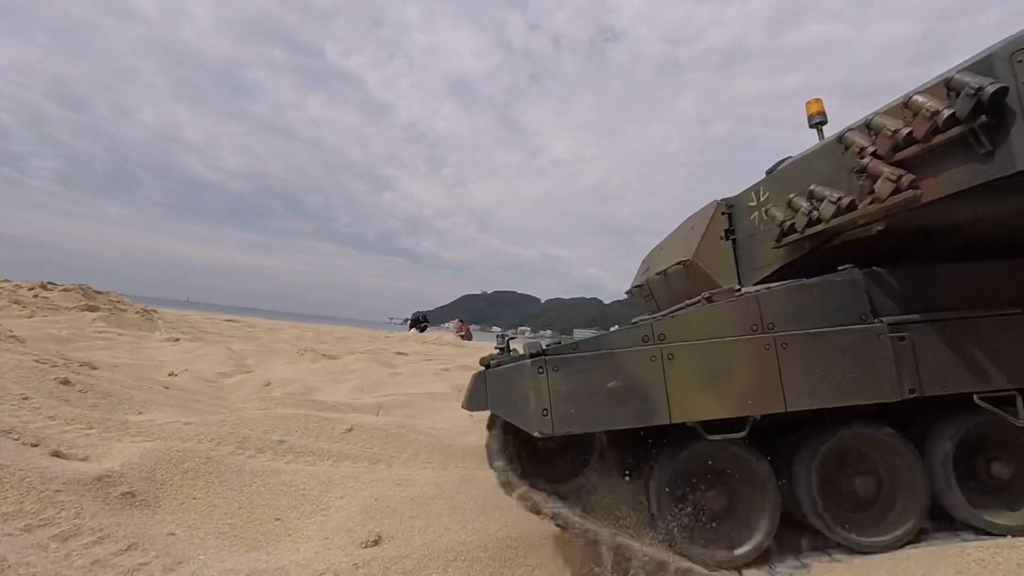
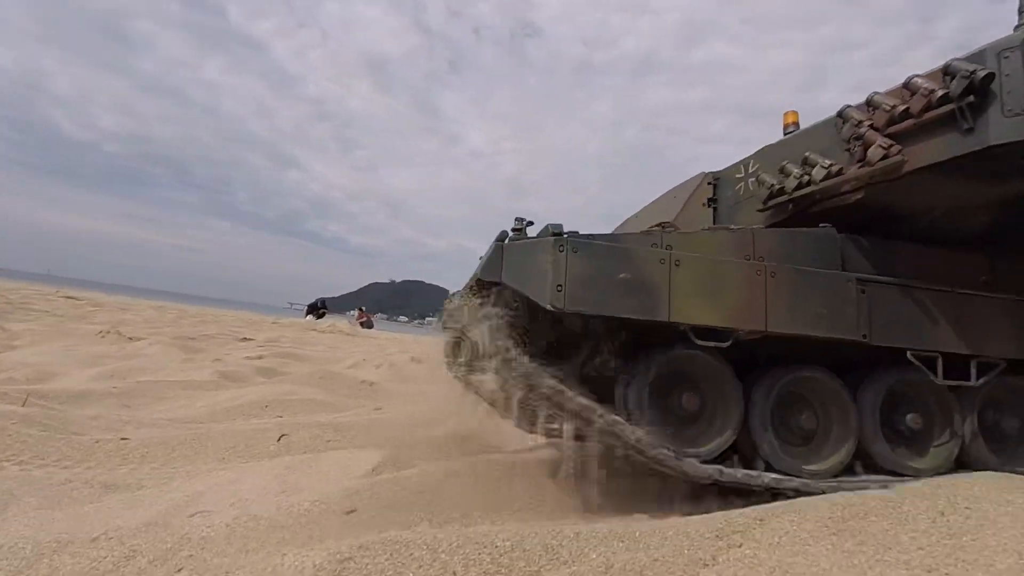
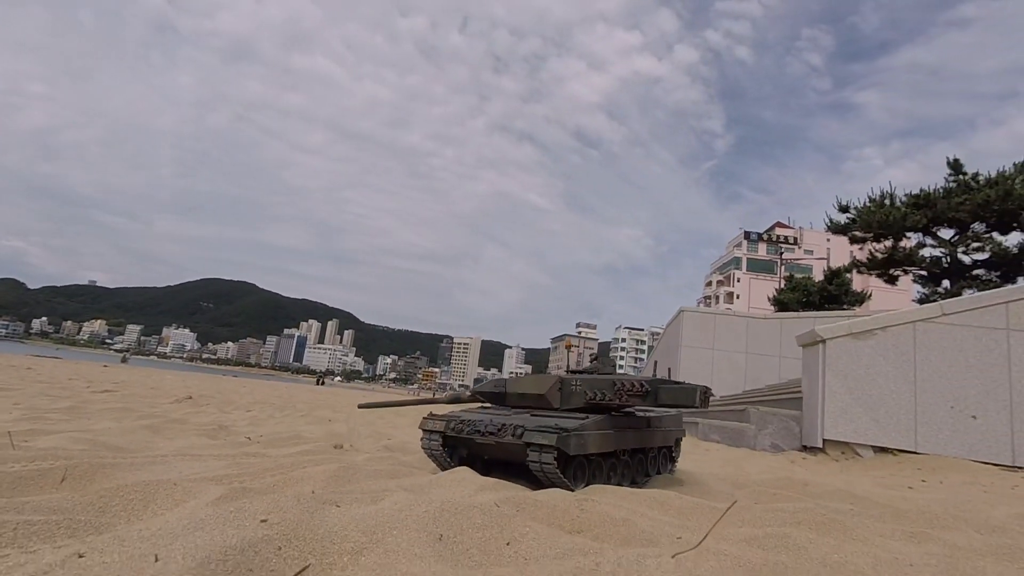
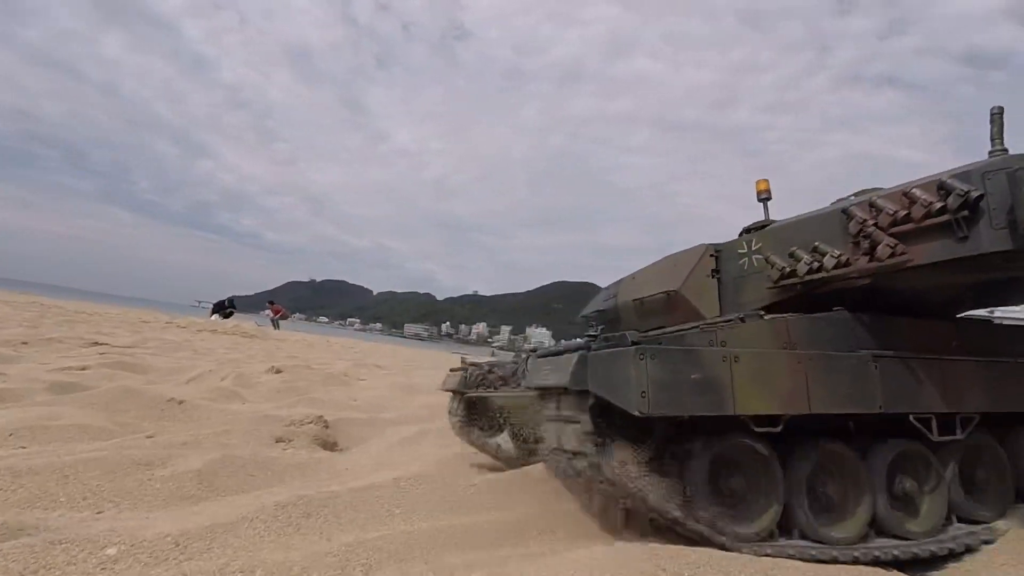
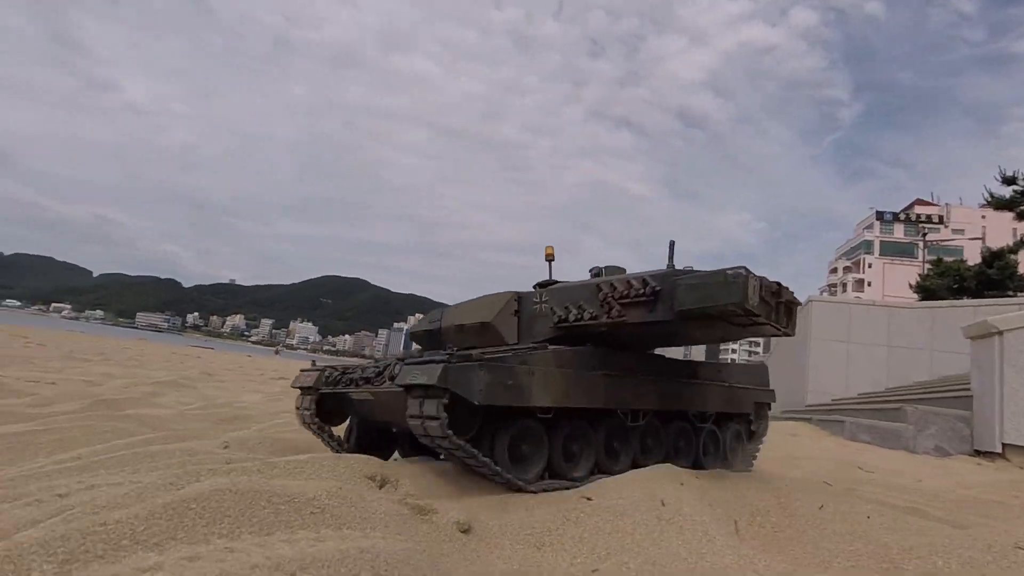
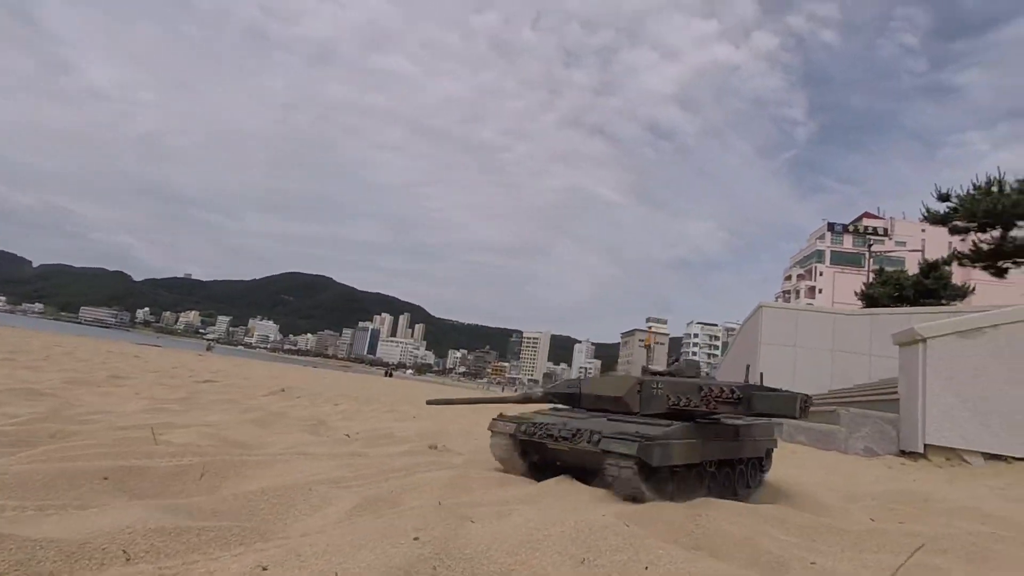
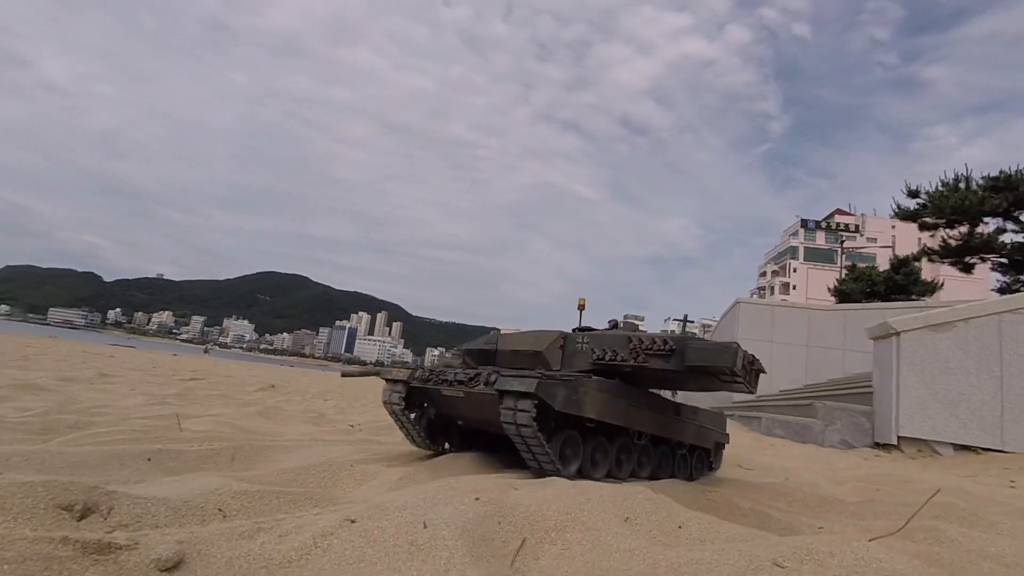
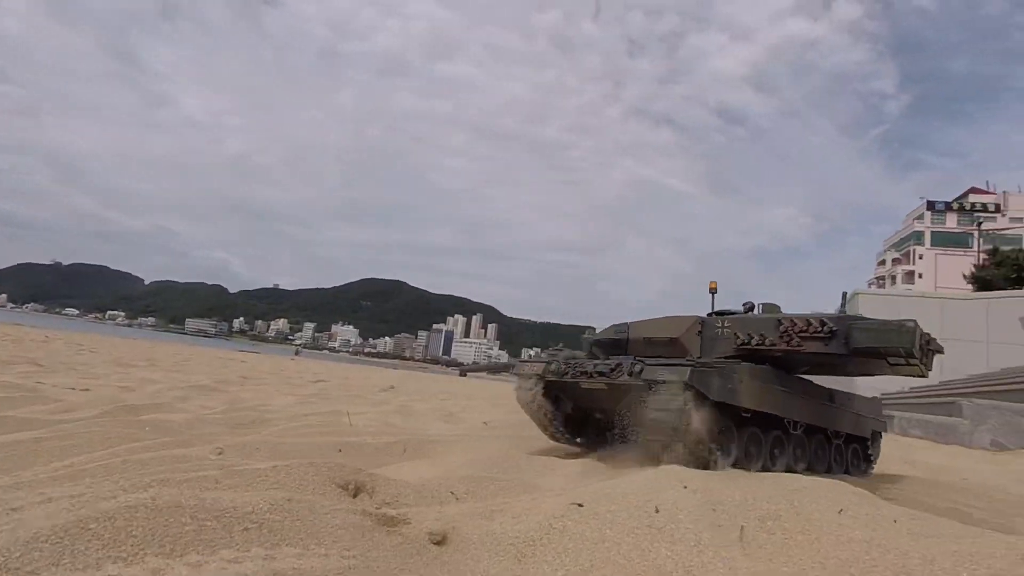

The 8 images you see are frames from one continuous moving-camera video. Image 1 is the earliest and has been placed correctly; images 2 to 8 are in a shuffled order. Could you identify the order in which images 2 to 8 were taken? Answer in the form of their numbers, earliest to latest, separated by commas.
2, 4, 8, 6, 3, 7, 5
